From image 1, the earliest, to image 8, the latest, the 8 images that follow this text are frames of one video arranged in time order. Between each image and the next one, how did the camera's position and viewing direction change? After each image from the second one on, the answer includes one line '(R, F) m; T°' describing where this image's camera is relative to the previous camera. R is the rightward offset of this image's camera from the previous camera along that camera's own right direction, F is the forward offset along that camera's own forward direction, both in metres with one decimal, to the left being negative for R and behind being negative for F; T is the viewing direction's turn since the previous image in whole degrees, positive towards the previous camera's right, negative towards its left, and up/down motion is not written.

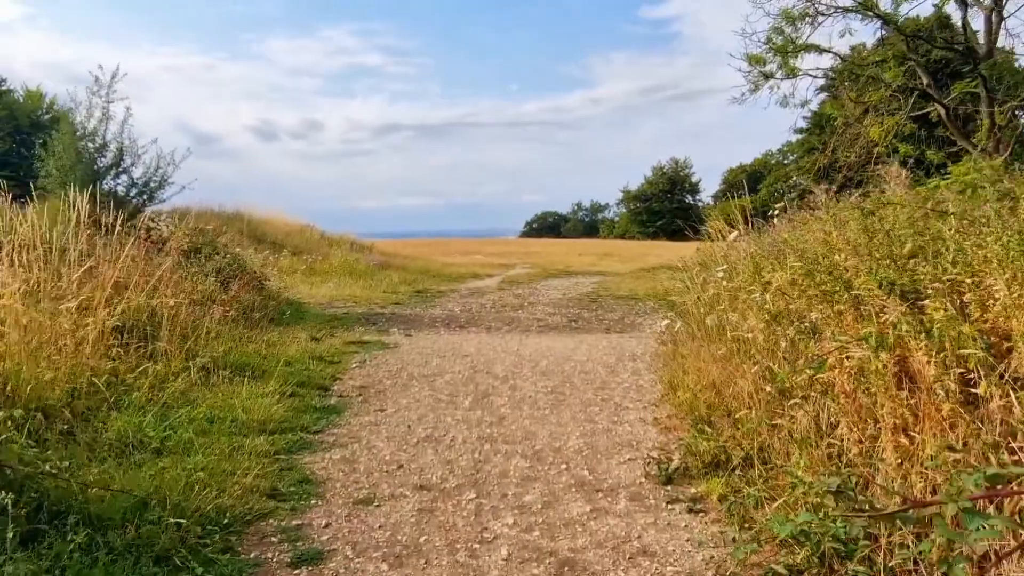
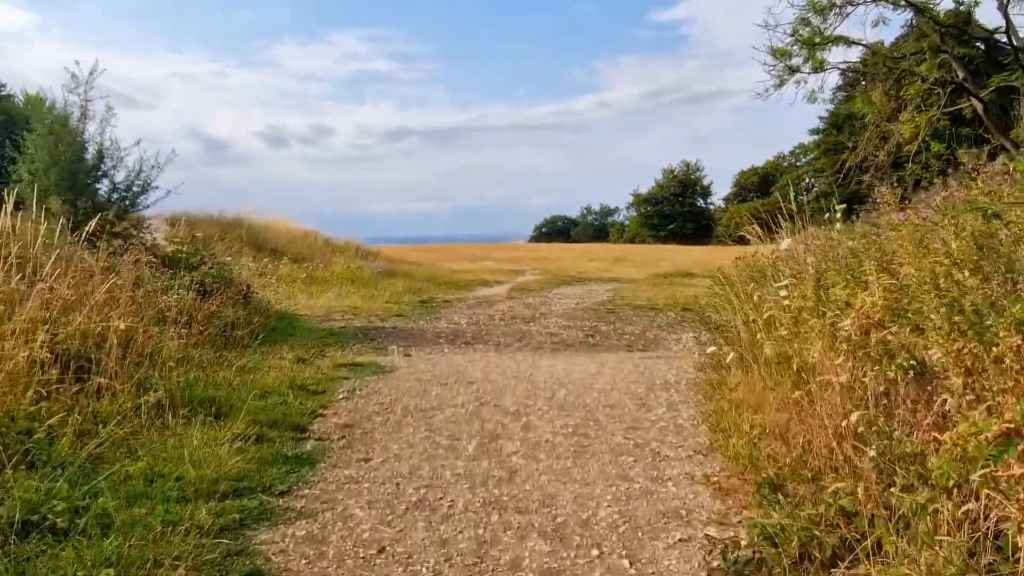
(0.0, +0.9) m; -1°
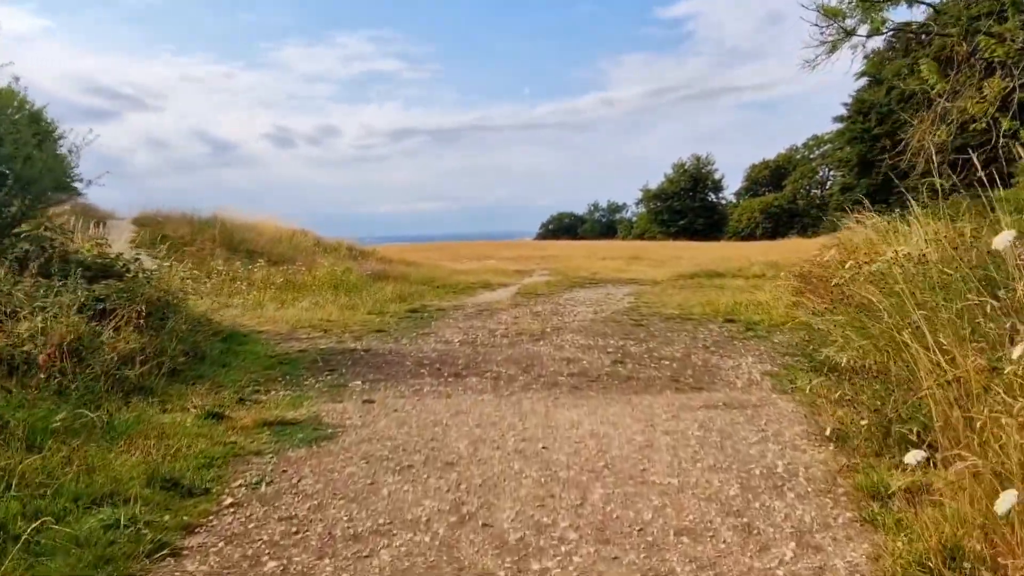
(0.0, +2.1) m; -1°
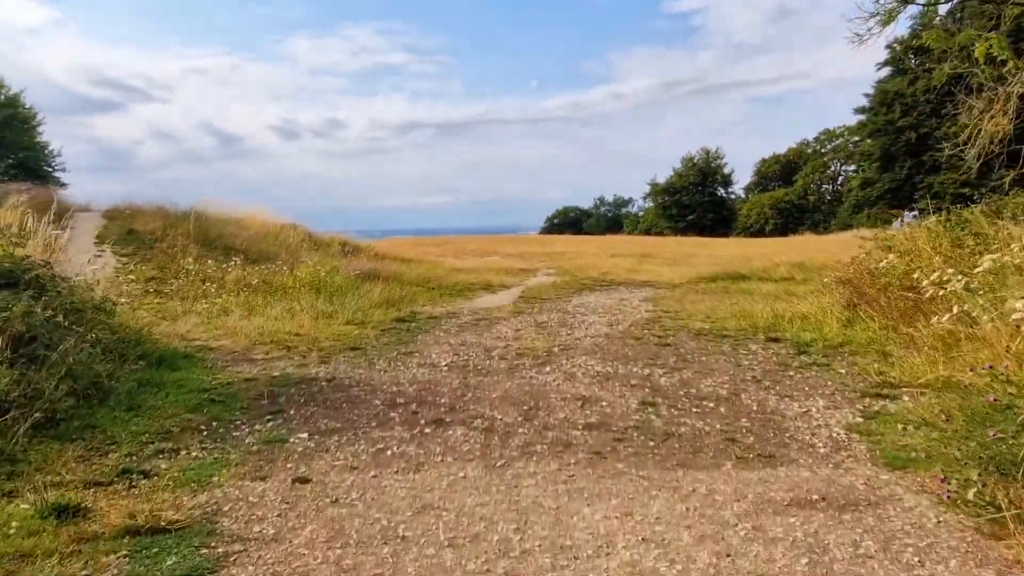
(0.0, +1.6) m; 0°
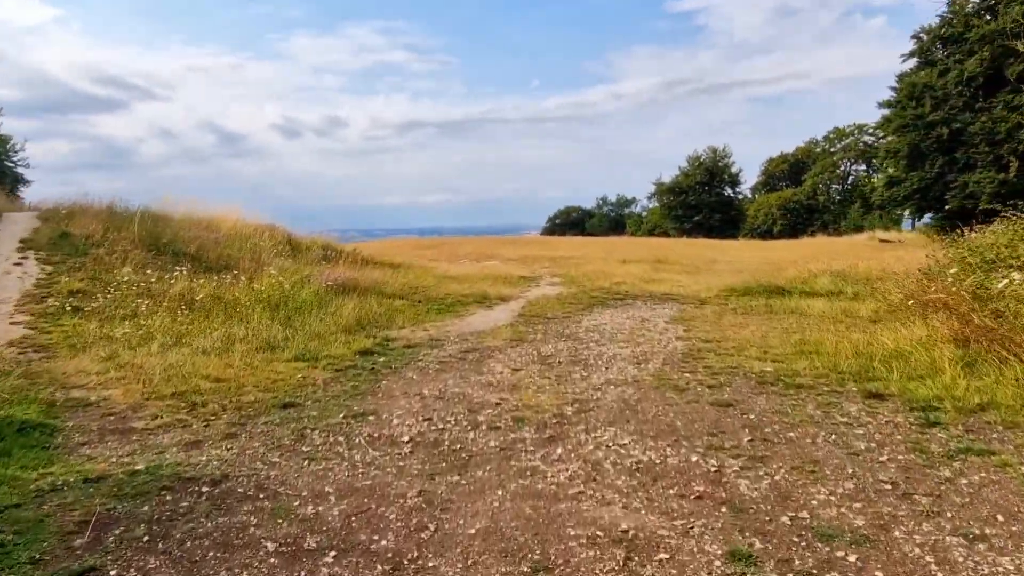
(0.0, +2.2) m; 0°
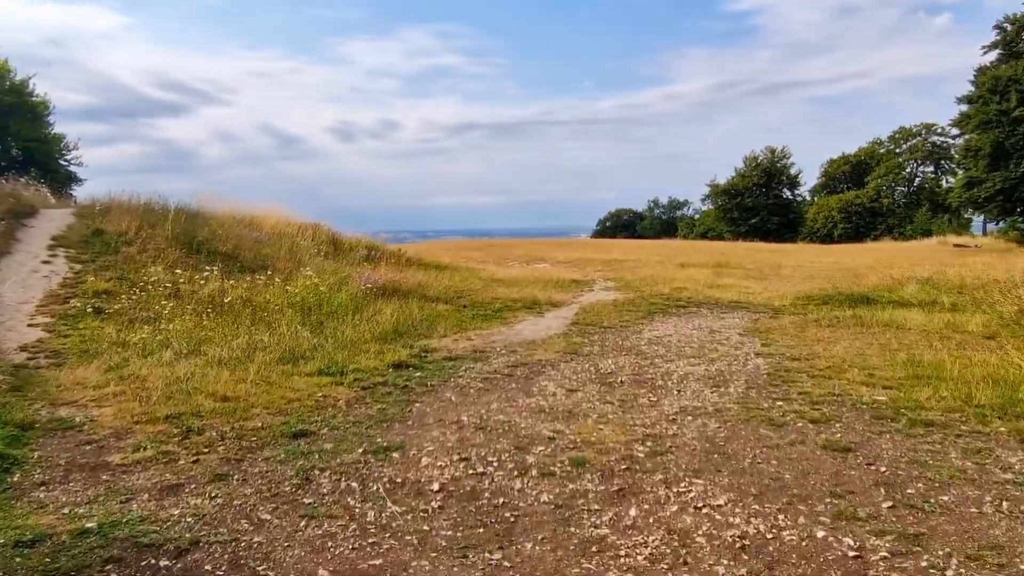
(-0.1, +1.0) m; -4°
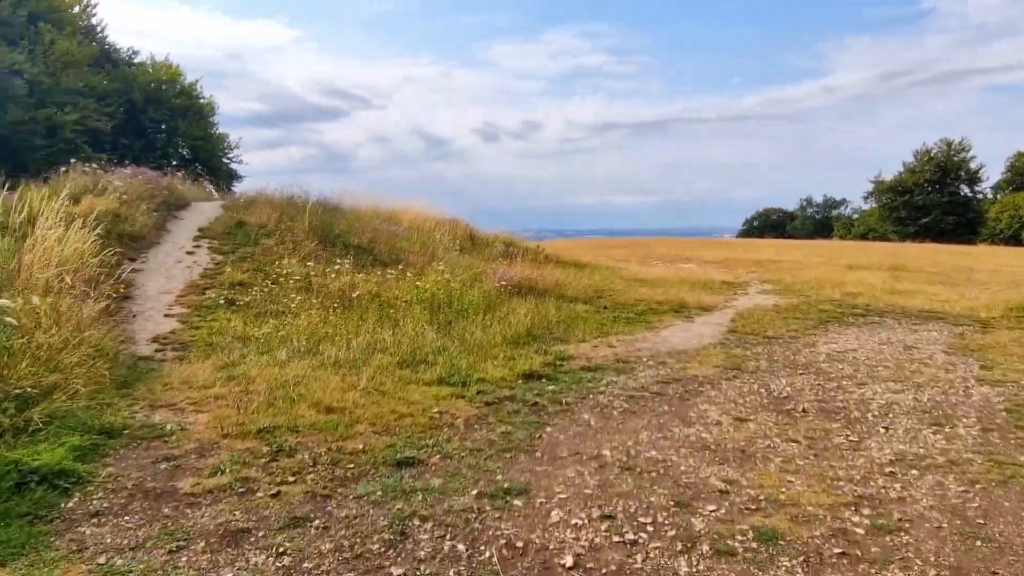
(-0.1, +1.0) m; -11°
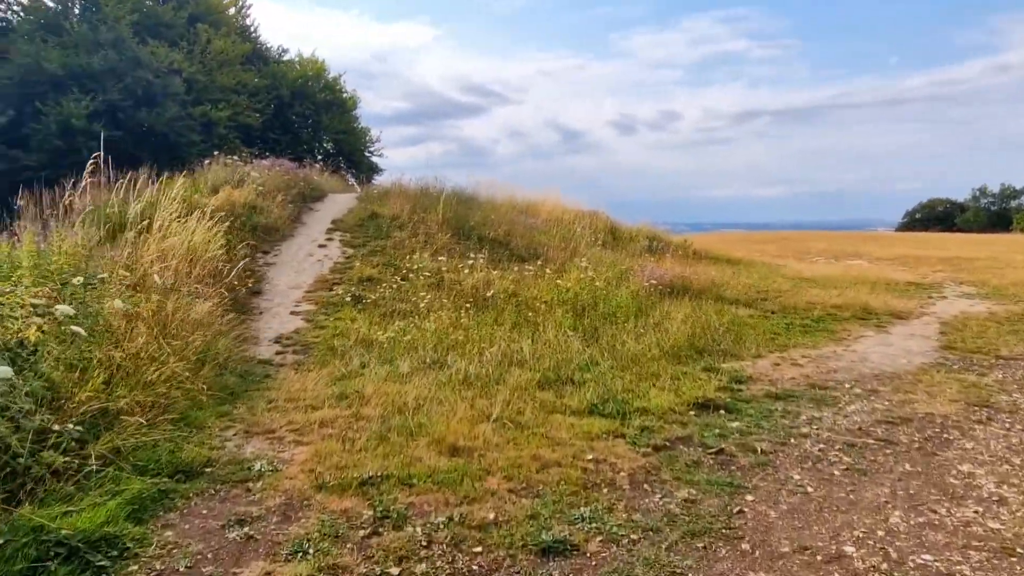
(-0.2, +1.2) m; -10°
